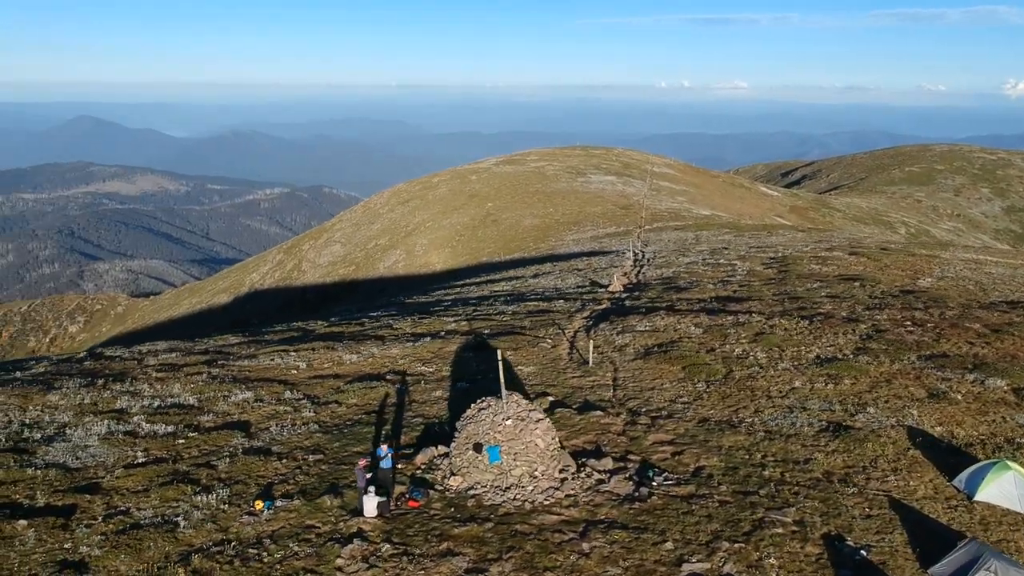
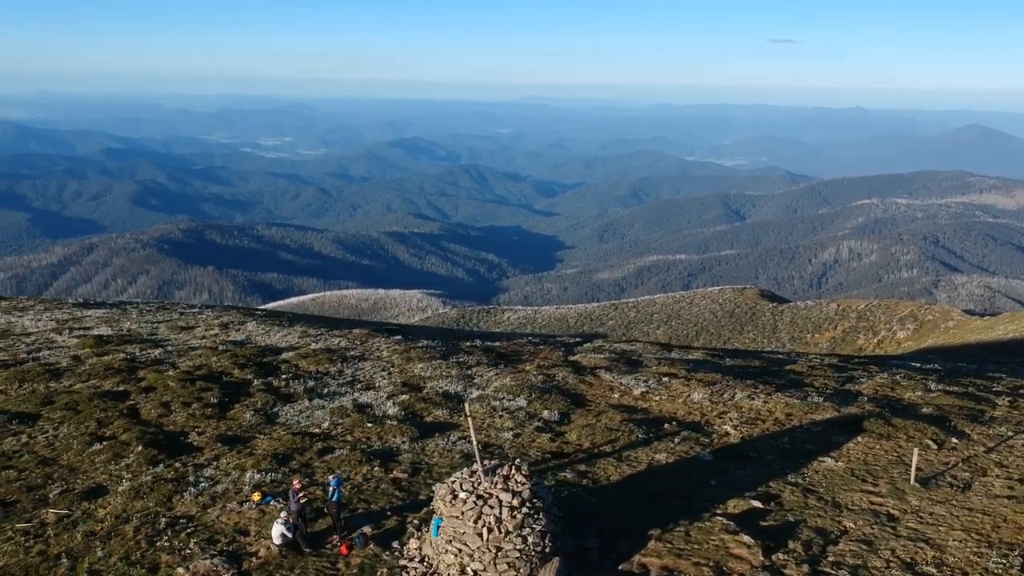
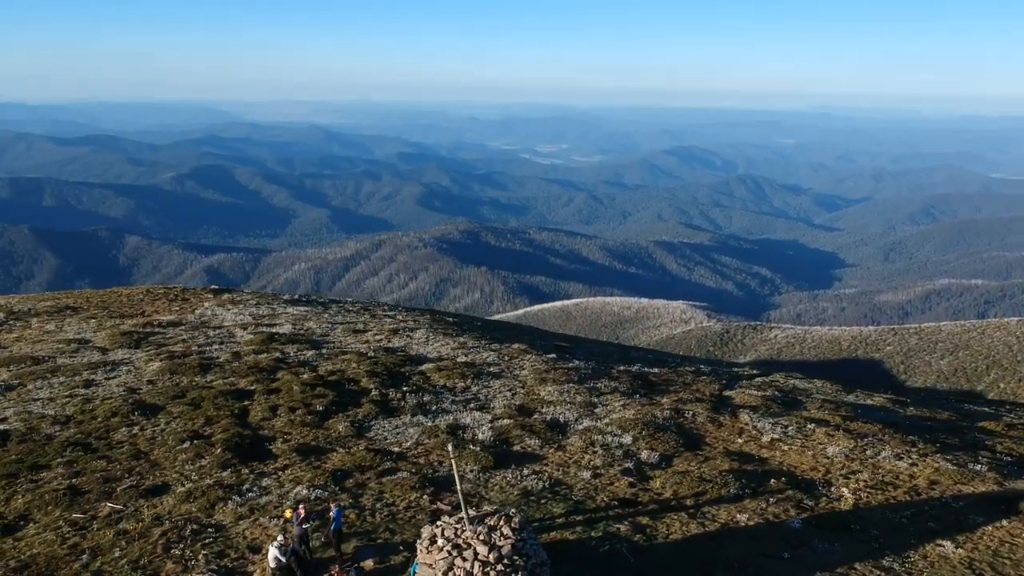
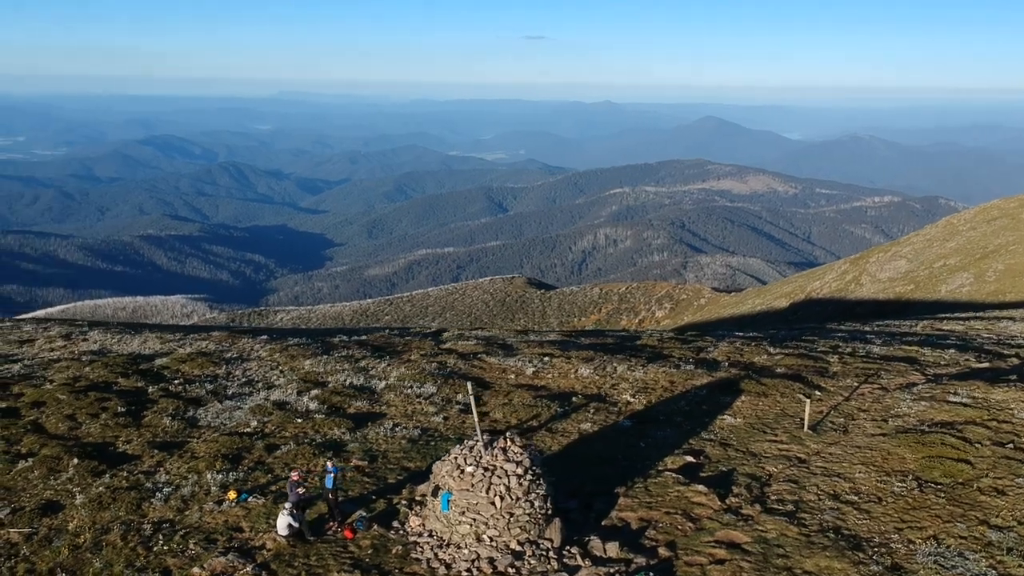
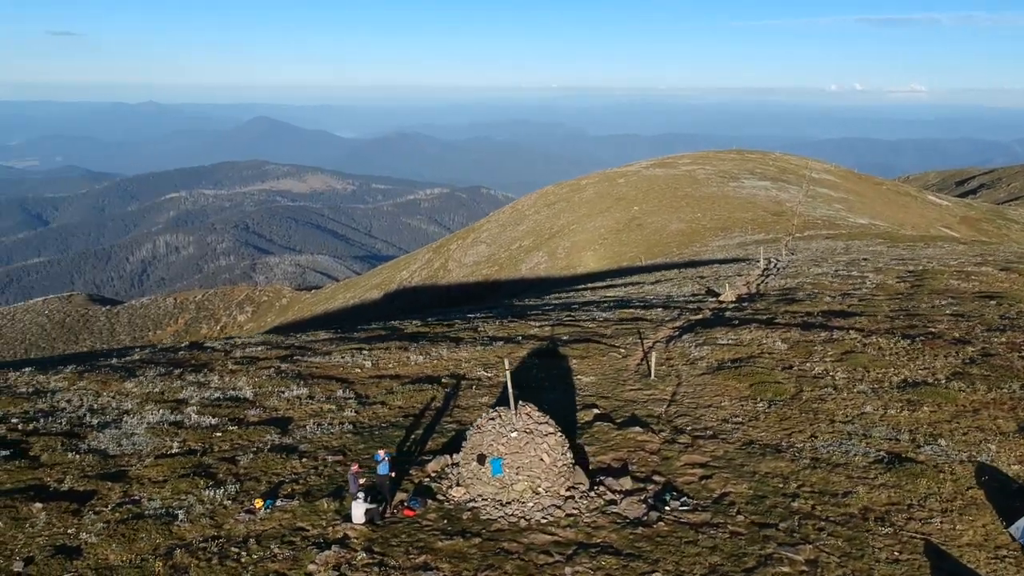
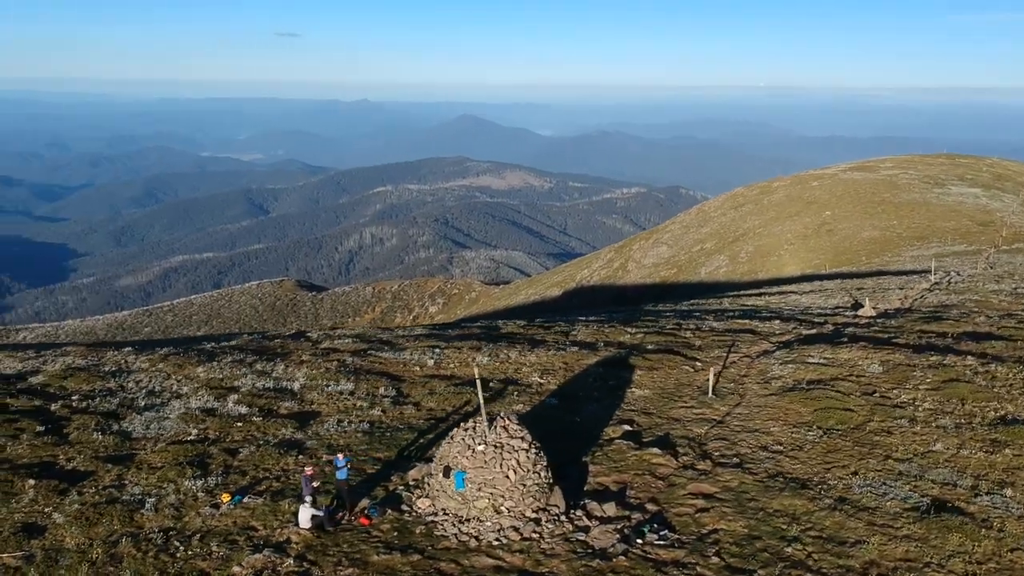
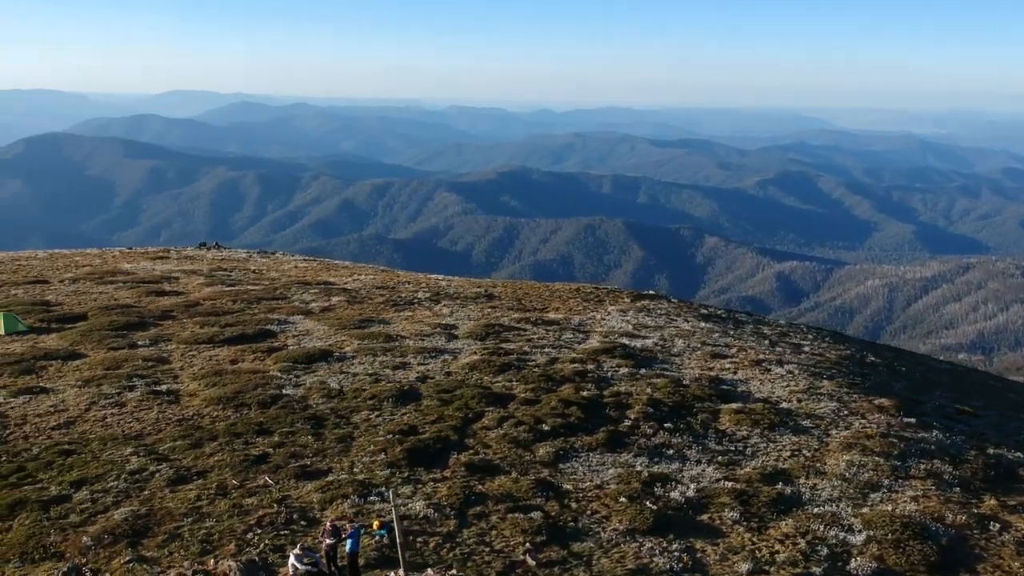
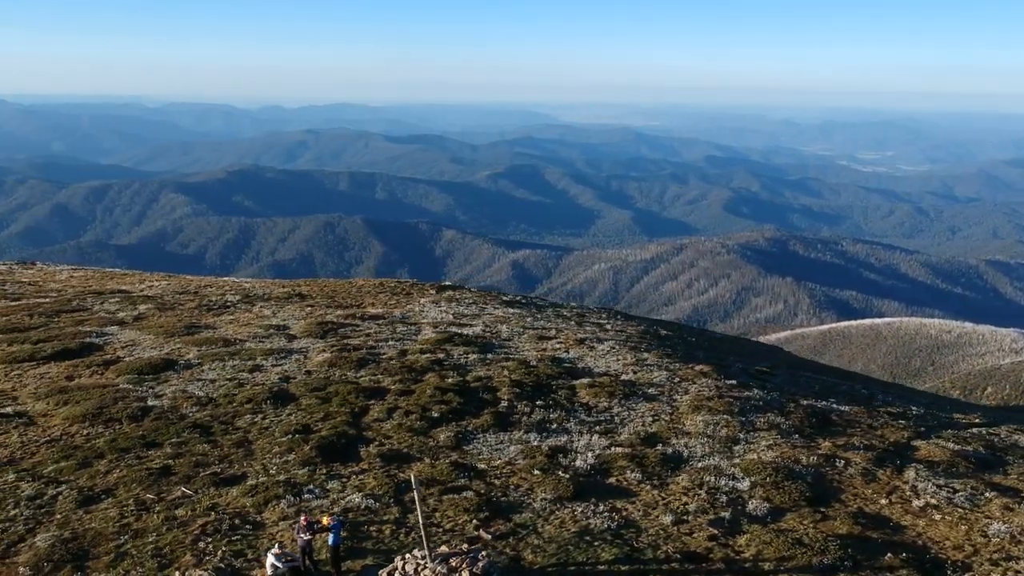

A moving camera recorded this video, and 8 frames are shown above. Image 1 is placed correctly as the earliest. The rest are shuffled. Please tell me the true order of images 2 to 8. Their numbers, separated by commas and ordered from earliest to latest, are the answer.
5, 6, 4, 2, 3, 8, 7
